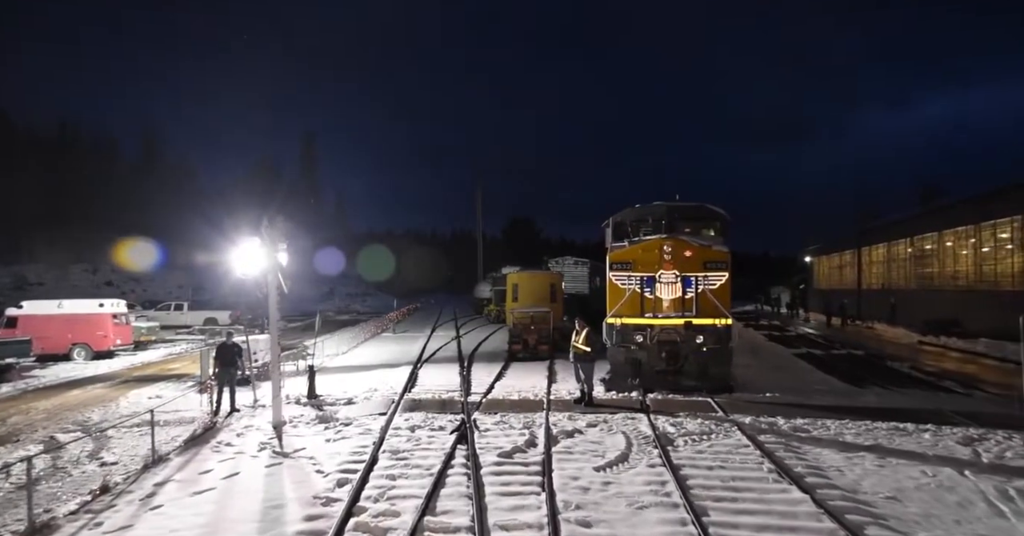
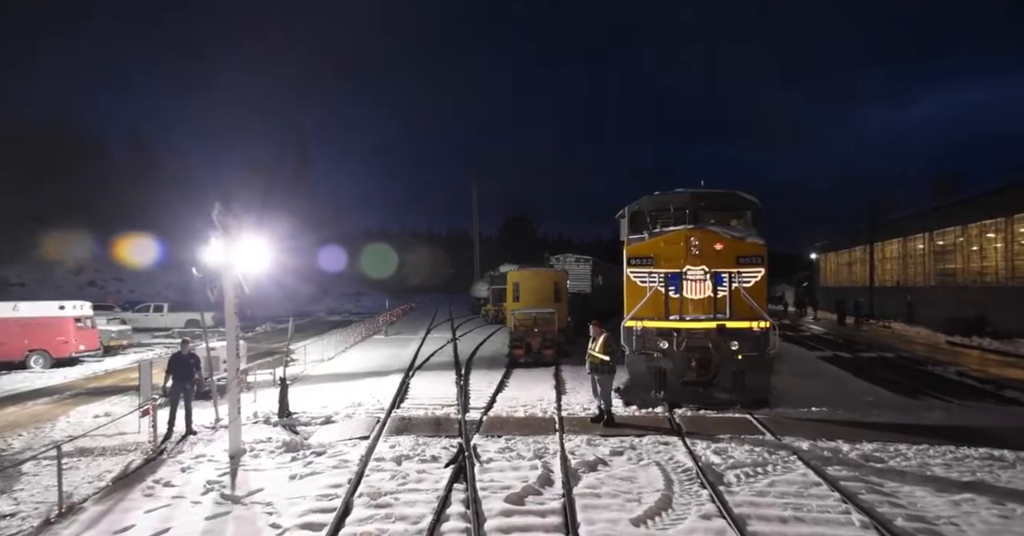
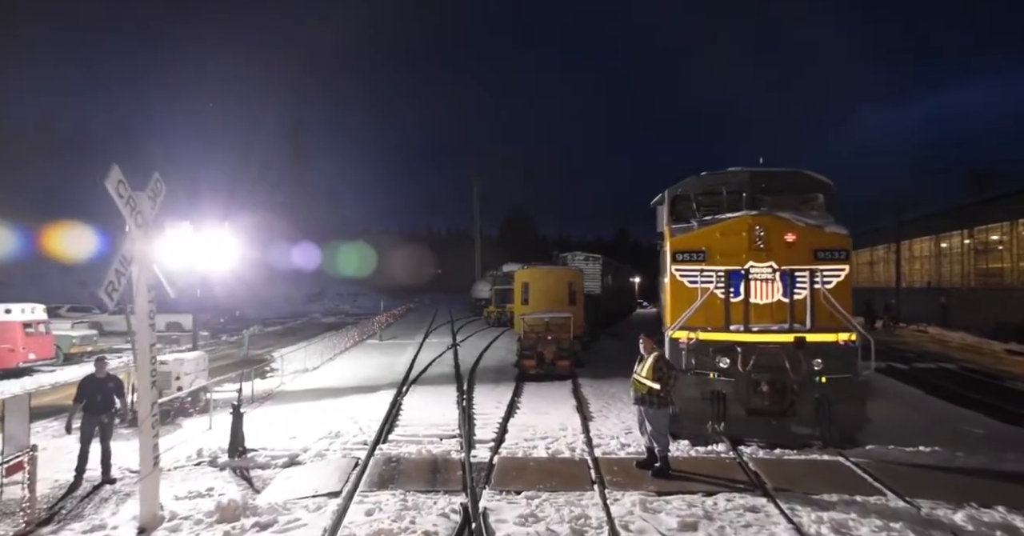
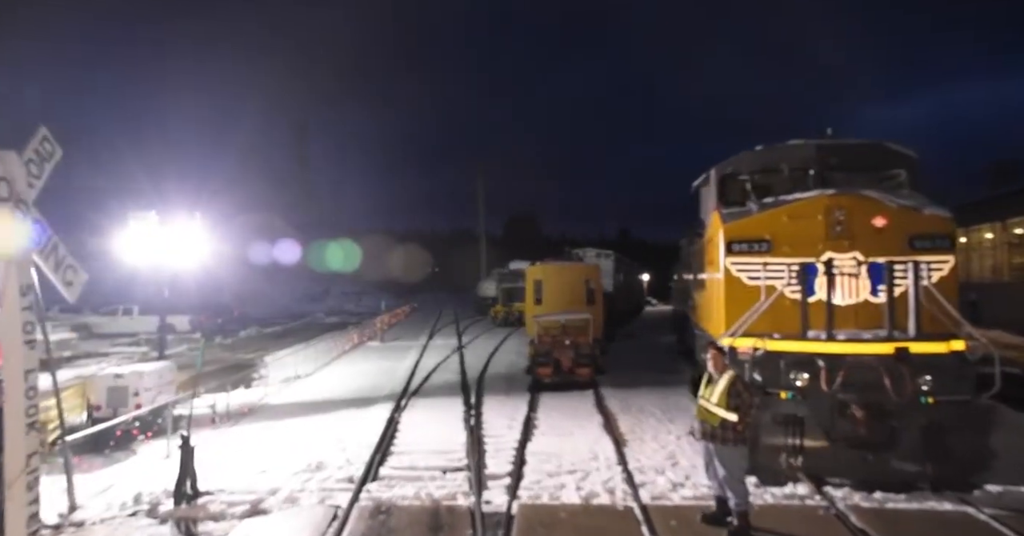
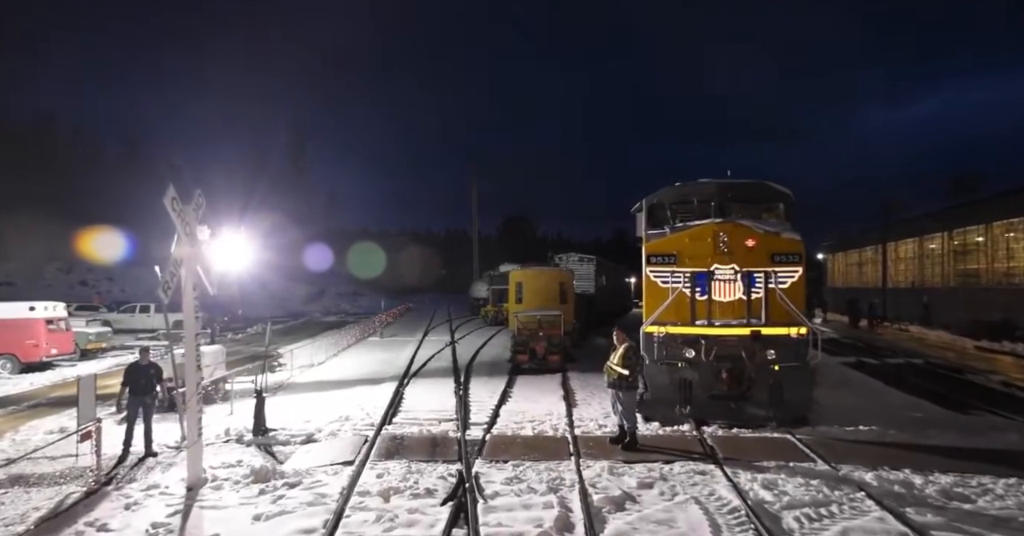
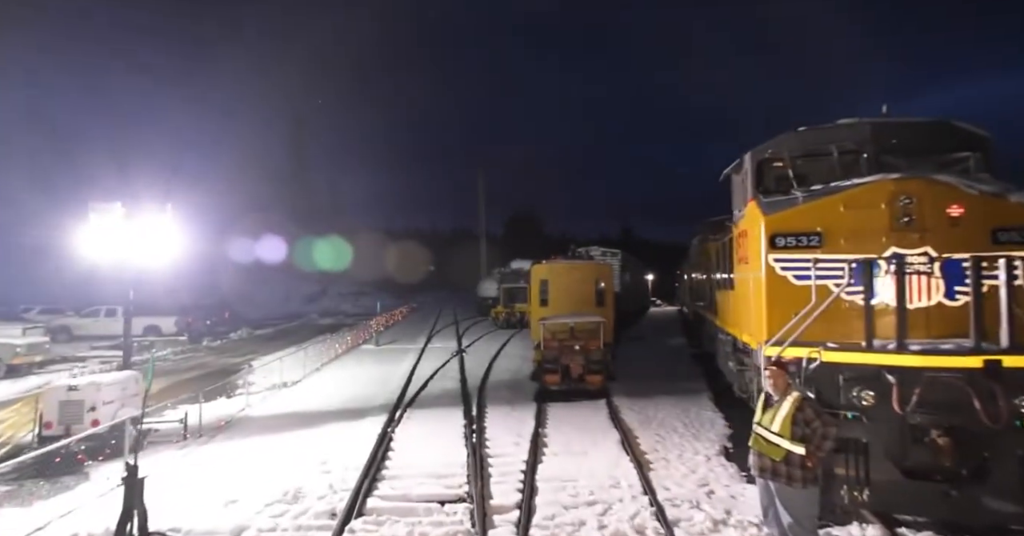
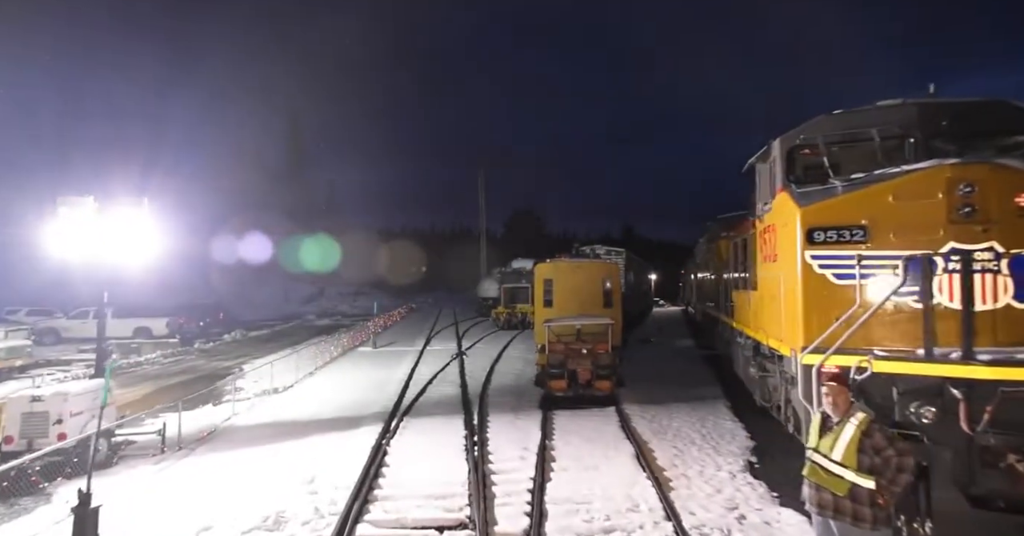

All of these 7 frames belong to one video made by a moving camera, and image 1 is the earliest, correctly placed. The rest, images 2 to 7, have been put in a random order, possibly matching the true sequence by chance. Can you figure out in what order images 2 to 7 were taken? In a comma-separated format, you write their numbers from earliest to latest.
2, 5, 3, 4, 6, 7
